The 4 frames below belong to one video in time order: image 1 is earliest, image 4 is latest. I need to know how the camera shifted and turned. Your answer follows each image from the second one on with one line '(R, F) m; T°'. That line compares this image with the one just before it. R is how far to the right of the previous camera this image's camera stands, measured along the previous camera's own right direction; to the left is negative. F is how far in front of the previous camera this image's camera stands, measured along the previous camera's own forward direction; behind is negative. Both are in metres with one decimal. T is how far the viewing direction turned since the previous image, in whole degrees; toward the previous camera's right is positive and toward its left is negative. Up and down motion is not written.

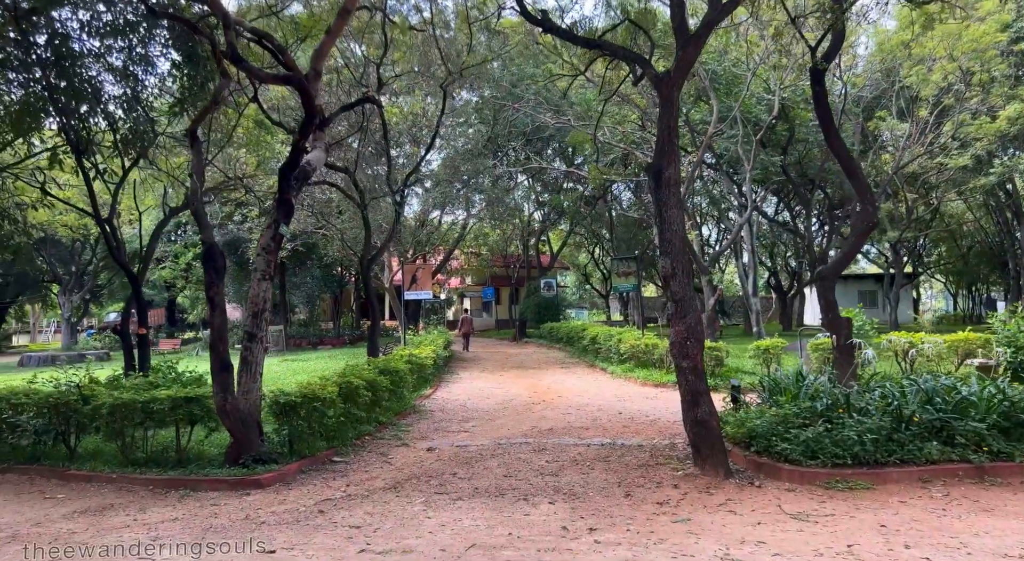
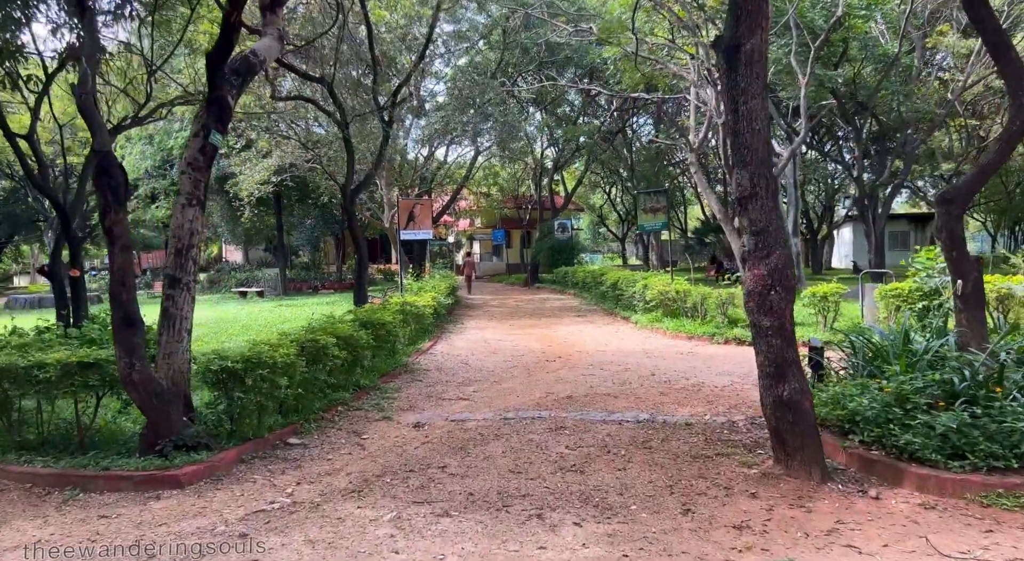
(0.0, +2.1) m; -1°
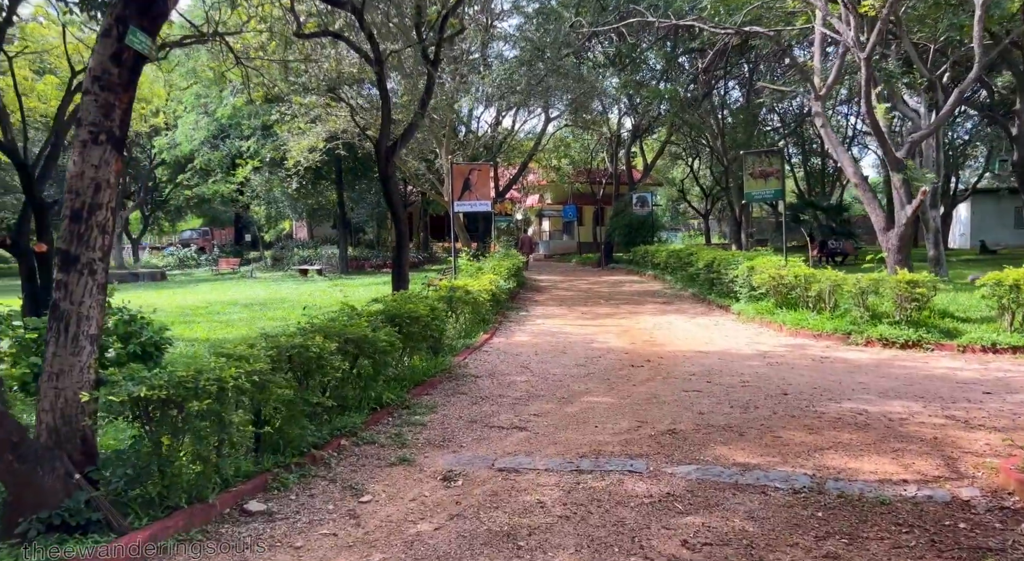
(0.0, +2.5) m; -5°
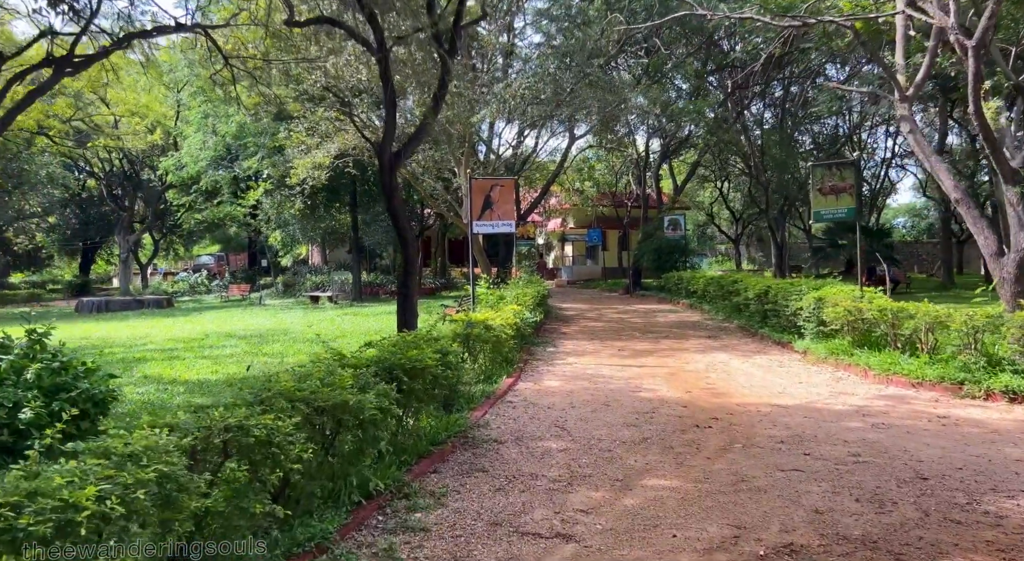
(-0.1, +1.8) m; -1°
